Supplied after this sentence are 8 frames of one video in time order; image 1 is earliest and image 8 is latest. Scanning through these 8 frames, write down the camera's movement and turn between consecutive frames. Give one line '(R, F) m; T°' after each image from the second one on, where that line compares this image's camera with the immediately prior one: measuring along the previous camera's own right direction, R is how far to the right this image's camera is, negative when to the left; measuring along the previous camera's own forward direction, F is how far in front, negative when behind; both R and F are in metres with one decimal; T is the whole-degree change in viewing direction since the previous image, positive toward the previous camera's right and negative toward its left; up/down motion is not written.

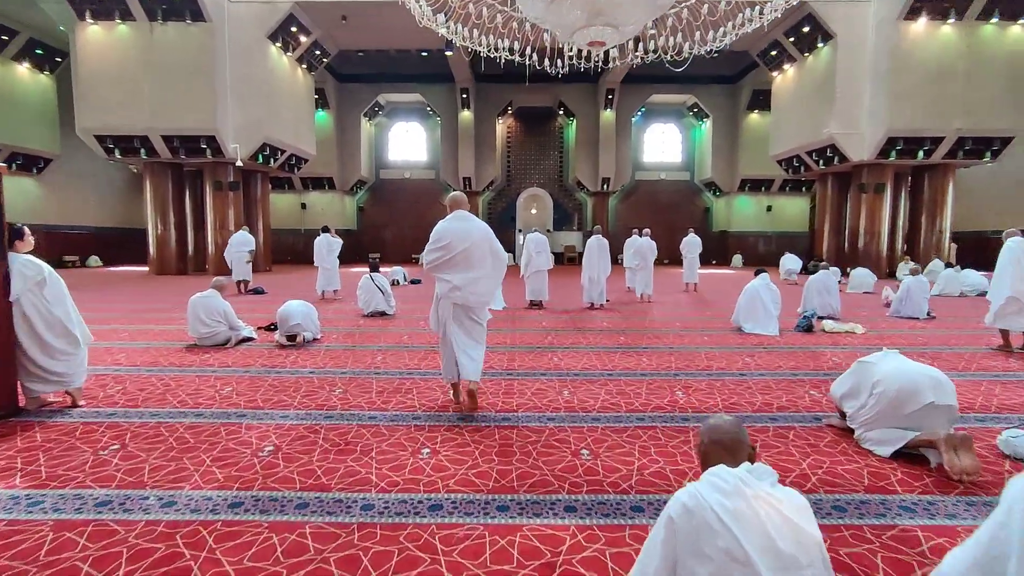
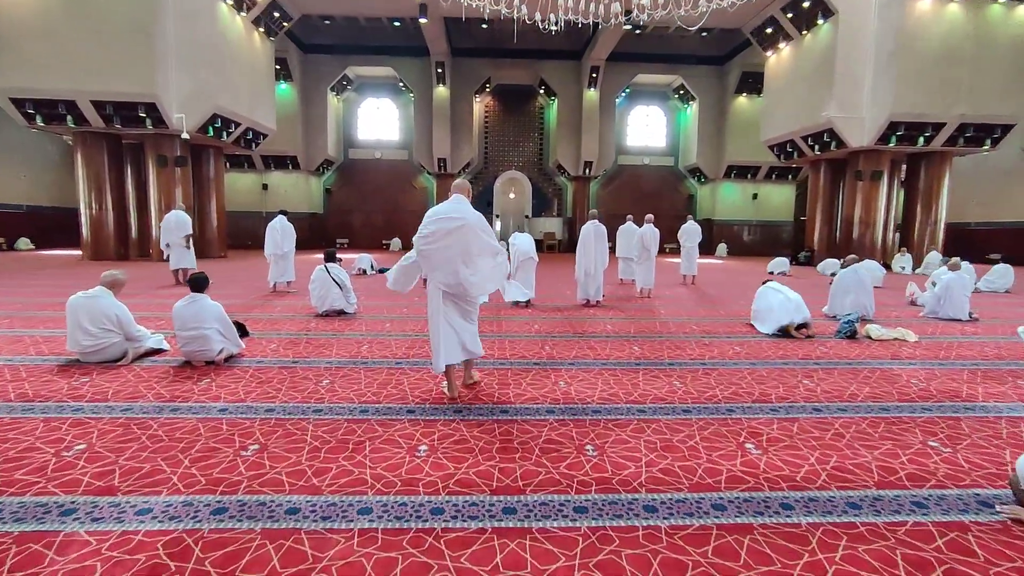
(-0.1, +1.0) m; +3°
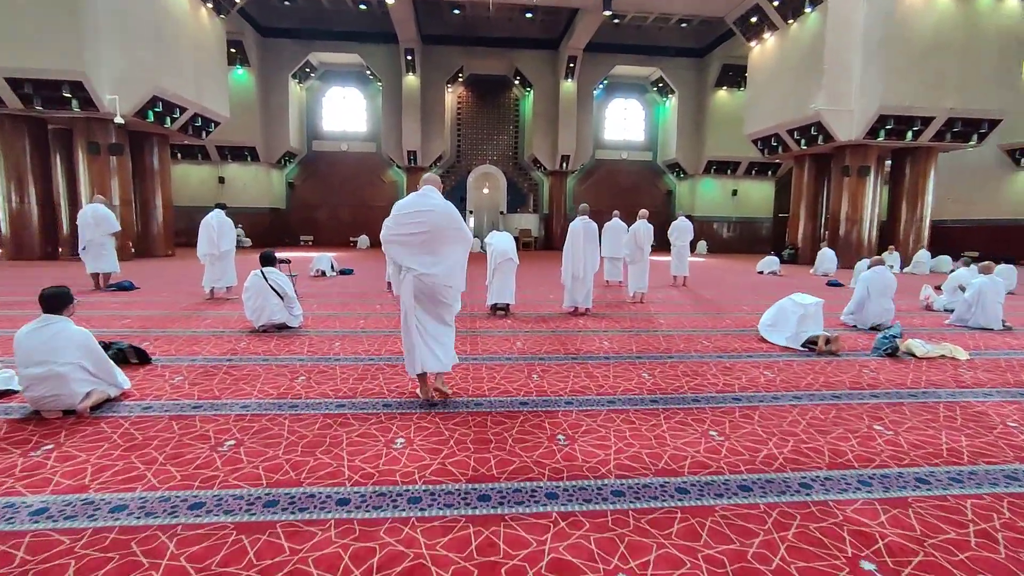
(0.0, +0.9) m; +3°
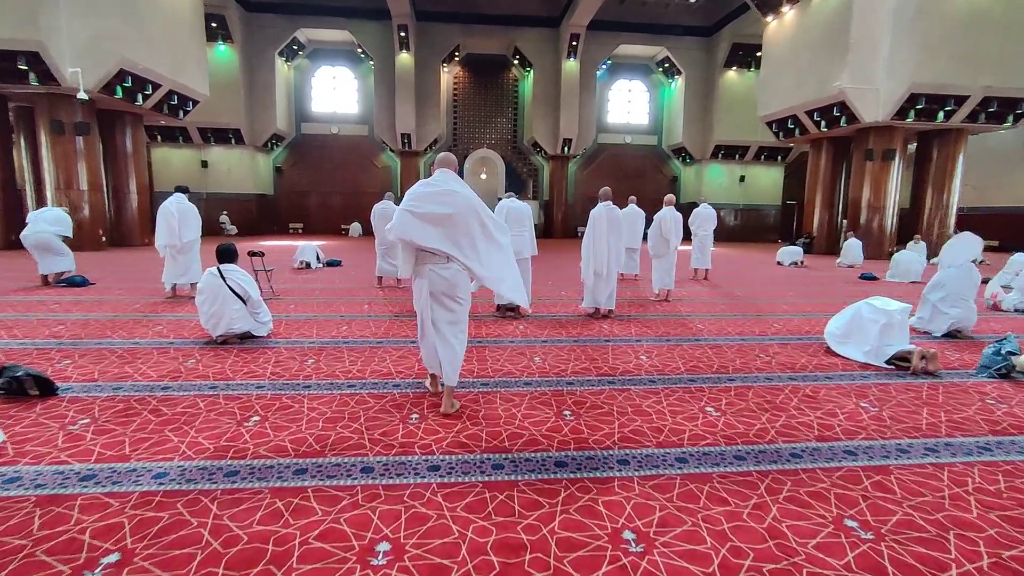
(-0.1, +0.8) m; +1°
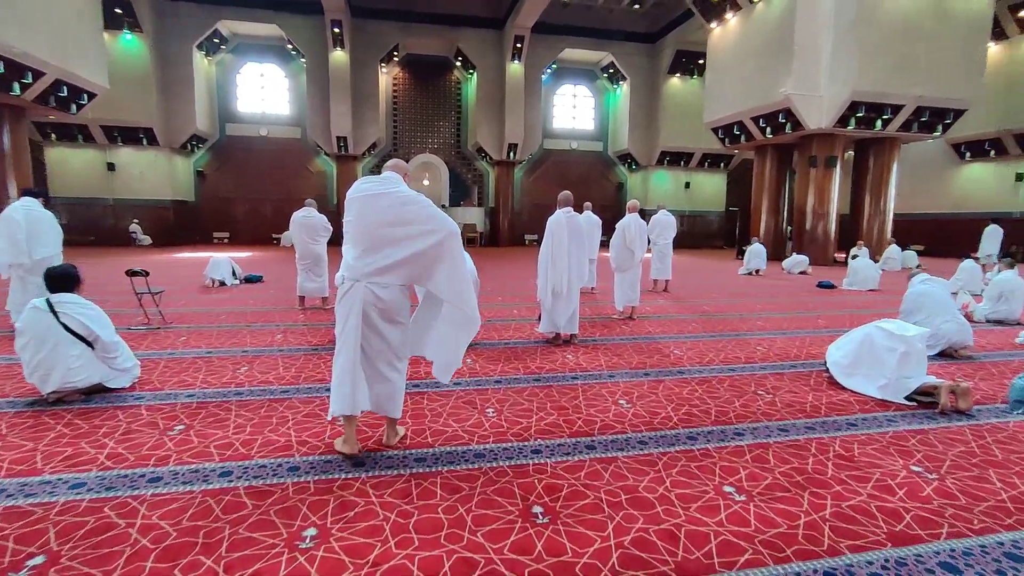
(0.0, +0.8) m; +6°
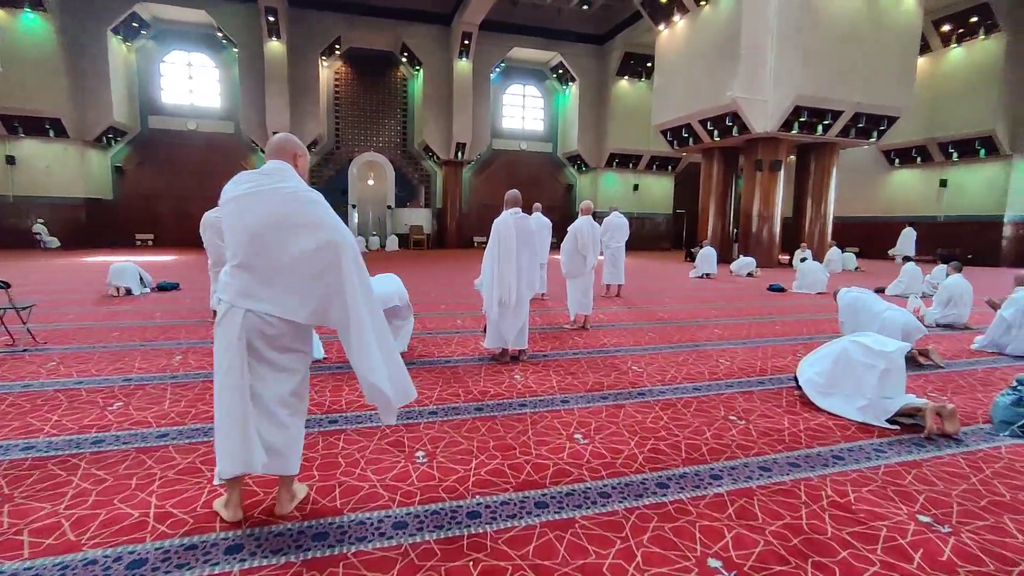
(+0.1, +0.5) m; +5°
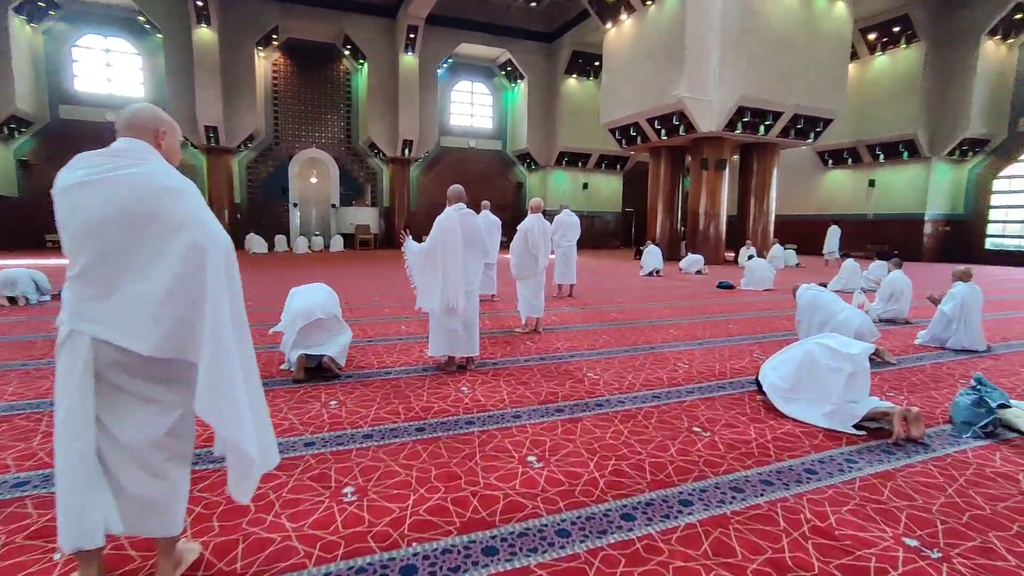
(0.0, +0.3) m; +5°
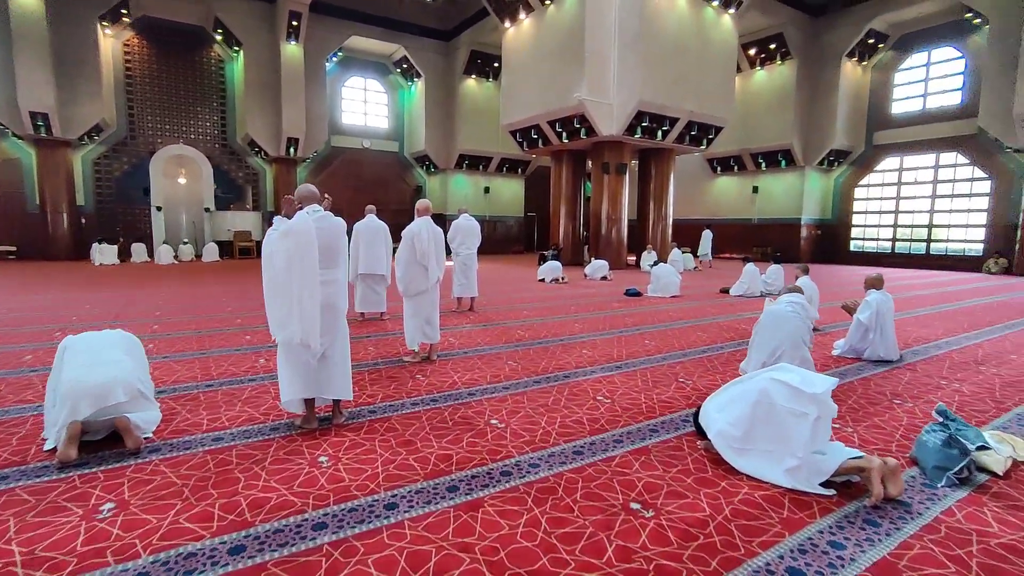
(+0.1, +0.7) m; +10°
